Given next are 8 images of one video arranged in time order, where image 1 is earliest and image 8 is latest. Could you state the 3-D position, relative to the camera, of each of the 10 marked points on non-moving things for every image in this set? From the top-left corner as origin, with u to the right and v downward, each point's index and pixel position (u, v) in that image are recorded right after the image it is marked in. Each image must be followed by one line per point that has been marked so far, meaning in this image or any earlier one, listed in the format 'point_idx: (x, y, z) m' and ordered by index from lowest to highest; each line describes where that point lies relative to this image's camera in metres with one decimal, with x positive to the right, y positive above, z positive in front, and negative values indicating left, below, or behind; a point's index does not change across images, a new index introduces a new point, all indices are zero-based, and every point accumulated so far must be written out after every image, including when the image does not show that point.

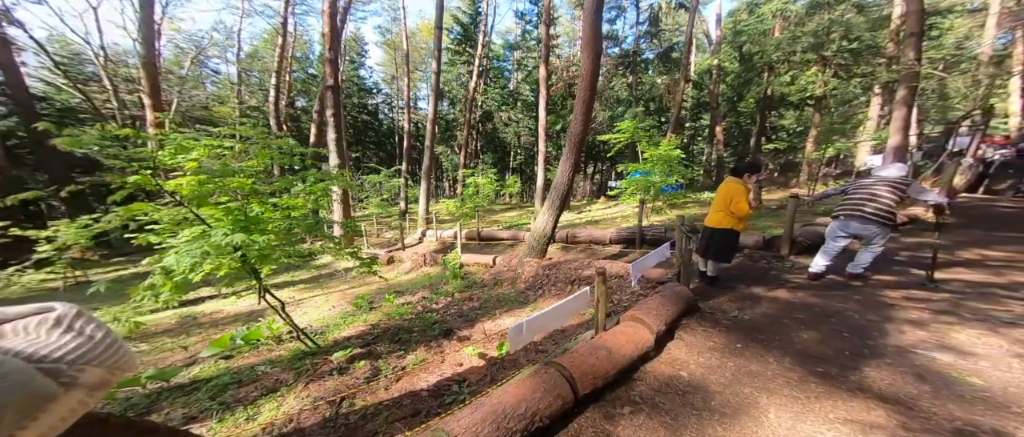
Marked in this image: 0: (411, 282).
0: (-2.0, -1.2, +6.3) m
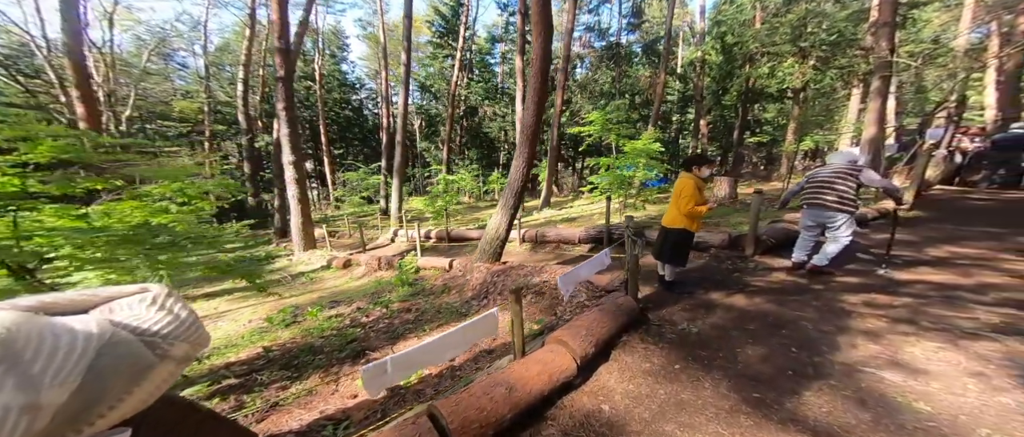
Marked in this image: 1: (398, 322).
0: (-2.9, -1.3, +5.9) m
1: (-1.5, -1.3, +4.3) m
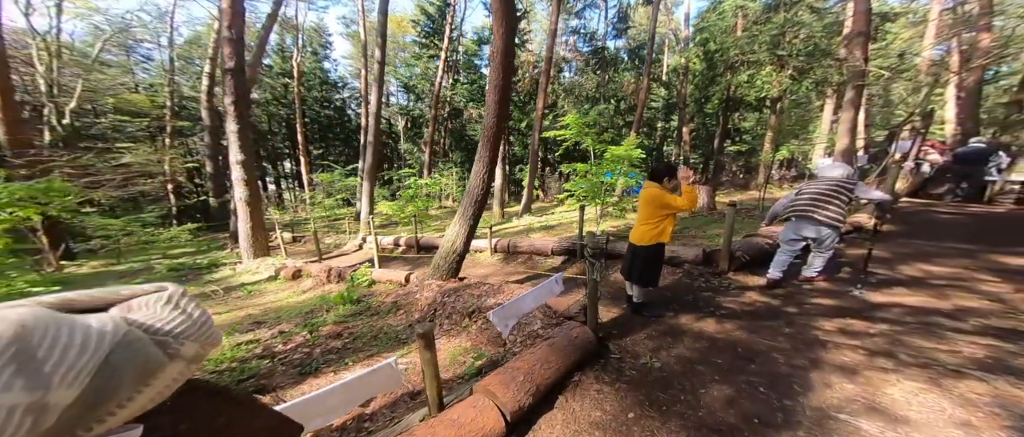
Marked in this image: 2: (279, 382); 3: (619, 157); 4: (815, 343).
0: (-3.6, -1.4, +5.2) m
1: (-2.2, -1.5, +3.7) m
2: (-2.2, -1.6, +3.2) m
3: (+2.7, +1.6, +8.5) m
4: (+3.5, -1.4, +3.8) m
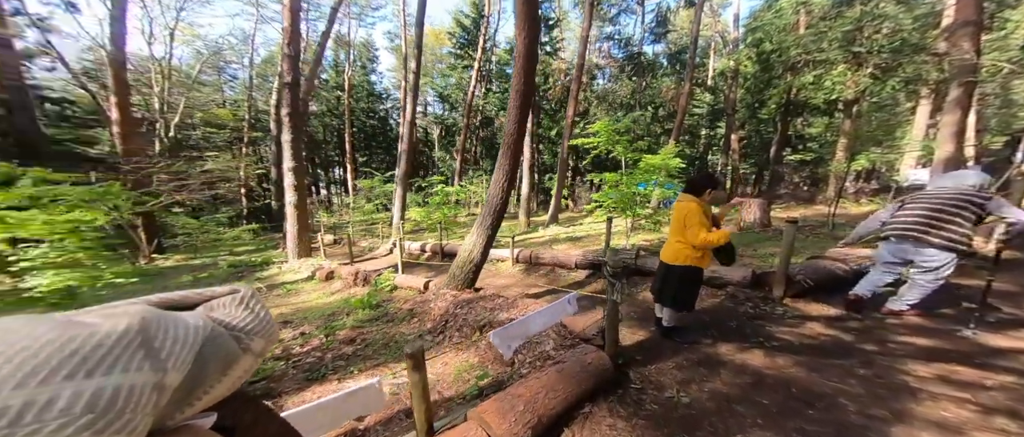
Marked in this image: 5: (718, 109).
0: (-3.3, -1.5, +5.4) m
1: (-2.1, -1.6, +3.7) m
2: (-2.2, -1.6, +3.2) m
3: (+3.5, +1.3, +8.0) m
4: (+3.6, -1.6, +3.1) m
5: (+12.5, +6.5, +19.5) m
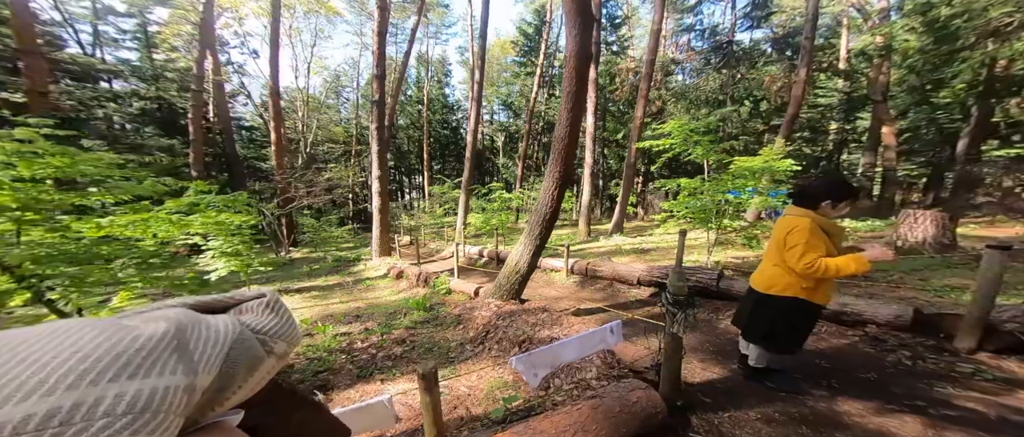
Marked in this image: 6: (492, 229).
0: (-2.4, -1.6, +5.9) m
1: (-1.6, -1.6, +3.9) m
2: (-1.8, -1.7, +3.5) m
3: (+4.9, +1.0, +6.8) m
4: (+3.7, -1.8, +2.0) m
5: (+16.5, +5.9, +16.0) m
6: (-0.6, -0.3, +9.4) m
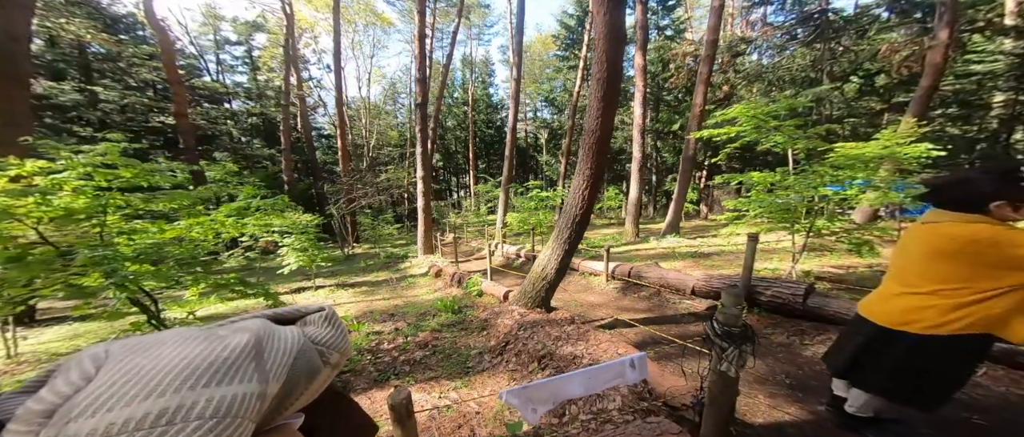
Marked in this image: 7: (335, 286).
0: (-1.8, -1.6, +5.9) m
1: (-1.3, -1.7, +3.9) m
2: (-1.6, -1.7, +3.5) m
3: (+5.6, +1.0, +5.6) m
4: (+3.6, -1.8, +1.1) m
5: (+18.5, +6.0, +12.7) m
6: (+0.5, -0.3, +9.1) m
7: (-4.5, -1.7, +8.2) m
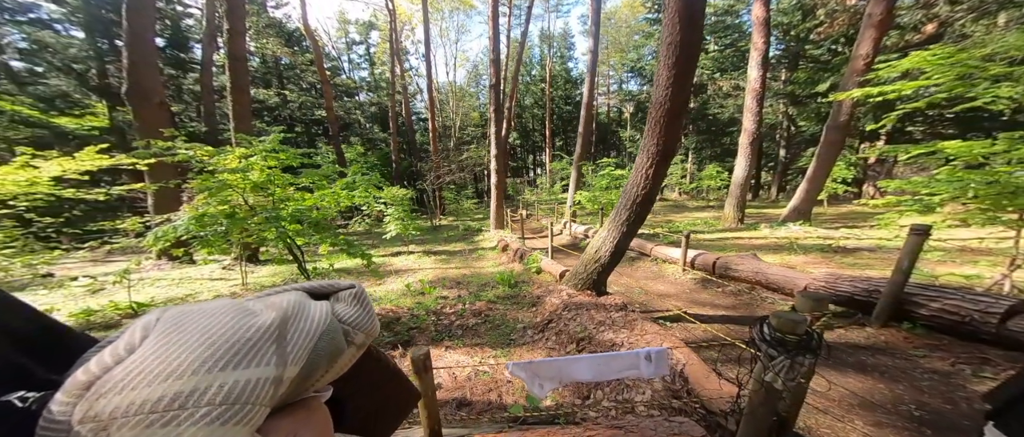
0: (-0.6, -1.1, +6.4) m
1: (-0.7, -1.4, +4.3) m
2: (-1.1, -1.4, +4.0) m
3: (+6.4, +1.1, +3.9) m
4: (+3.3, -1.9, +0.2) m
5: (+21.0, +5.9, +6.8) m
6: (+2.5, +0.3, +8.6) m
7: (-2.6, -1.0, +9.3) m
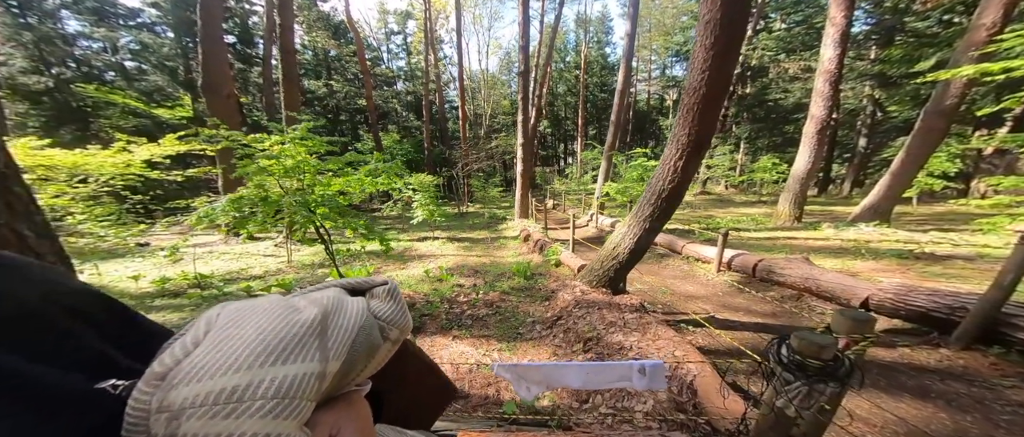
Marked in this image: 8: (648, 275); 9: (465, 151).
0: (-0.1, -0.9, +6.4) m
1: (-0.5, -1.2, +4.3) m
2: (-1.0, -1.3, +4.0) m
3: (+6.6, +1.0, +2.9) m
4: (+2.9, -2.0, -0.1) m
5: (+21.5, +5.4, +4.0) m
6: (+3.3, +0.4, +8.2) m
7: (-1.8, -0.6, +9.5) m
8: (+2.4, -1.0, +5.7) m
9: (-1.6, +2.8, +14.0) m
